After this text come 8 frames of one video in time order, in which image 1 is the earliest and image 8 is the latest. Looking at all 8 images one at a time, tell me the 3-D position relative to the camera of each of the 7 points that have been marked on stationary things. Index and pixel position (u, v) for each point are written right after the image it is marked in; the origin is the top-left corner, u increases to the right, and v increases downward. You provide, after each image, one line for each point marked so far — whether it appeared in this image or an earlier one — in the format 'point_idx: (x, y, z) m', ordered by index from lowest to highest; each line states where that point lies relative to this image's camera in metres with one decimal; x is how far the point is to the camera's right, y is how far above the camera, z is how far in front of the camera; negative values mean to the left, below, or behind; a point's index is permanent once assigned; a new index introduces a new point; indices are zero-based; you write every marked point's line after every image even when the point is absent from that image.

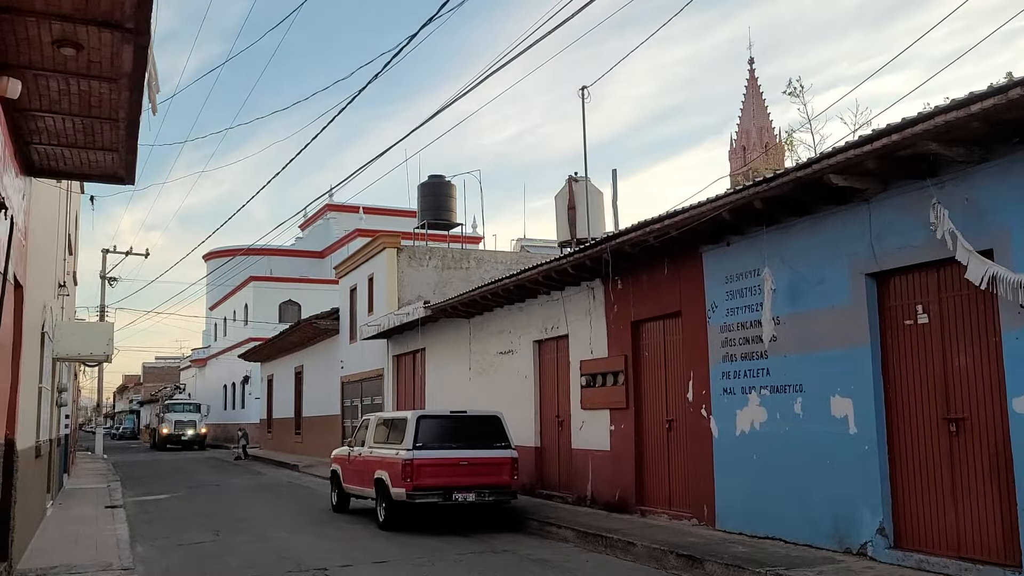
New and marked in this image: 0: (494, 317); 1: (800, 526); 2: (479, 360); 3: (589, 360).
0: (-0.4, -0.6, +17.1) m
1: (+3.1, -2.6, +9.2) m
2: (-0.7, -1.5, +17.7) m
3: (+1.2, -1.2, +13.6) m
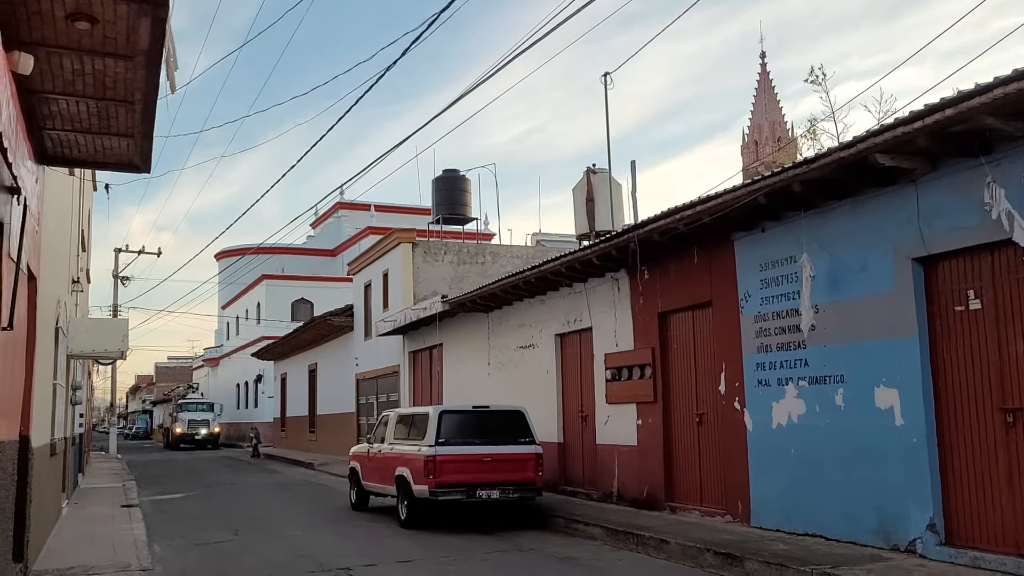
0: (0.0, -0.4, +16.8) m
1: (+3.4, -2.4, +8.8) m
2: (-0.3, -1.4, +17.4) m
3: (+1.6, -1.0, +13.2) m
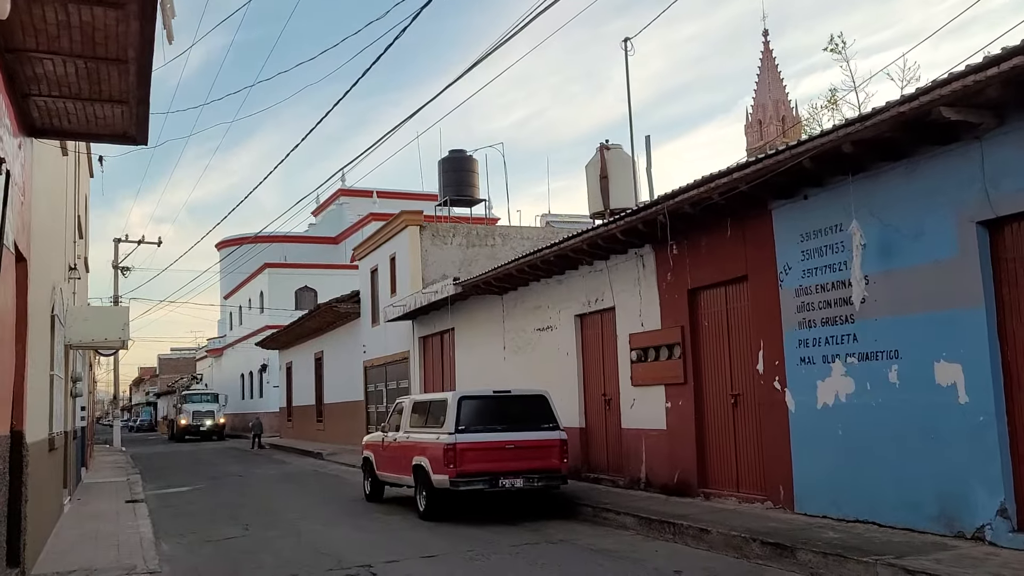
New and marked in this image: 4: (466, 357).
0: (+0.3, -0.1, +16.2) m
1: (+3.8, -2.1, +8.2) m
2: (+0.1, -1.0, +16.7) m
3: (+1.9, -0.7, +12.6) m
4: (-1.0, -1.6, +19.2) m
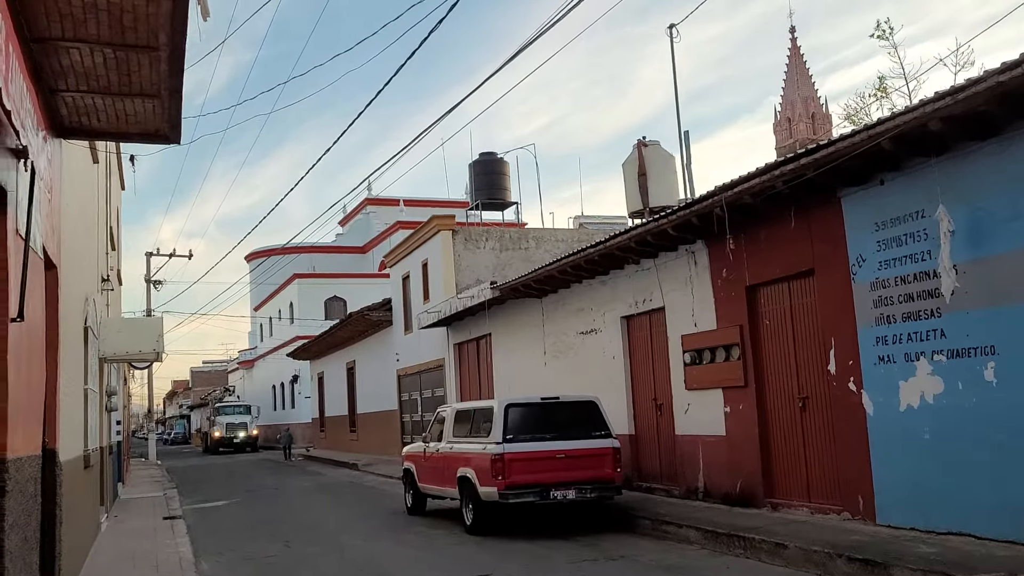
0: (+1.1, -0.1, +15.6) m
1: (+4.3, -2.0, +7.5) m
2: (+0.8, -1.0, +16.2) m
3: (+2.6, -0.7, +12.0) m
4: (-0.1, -1.7, +18.6) m
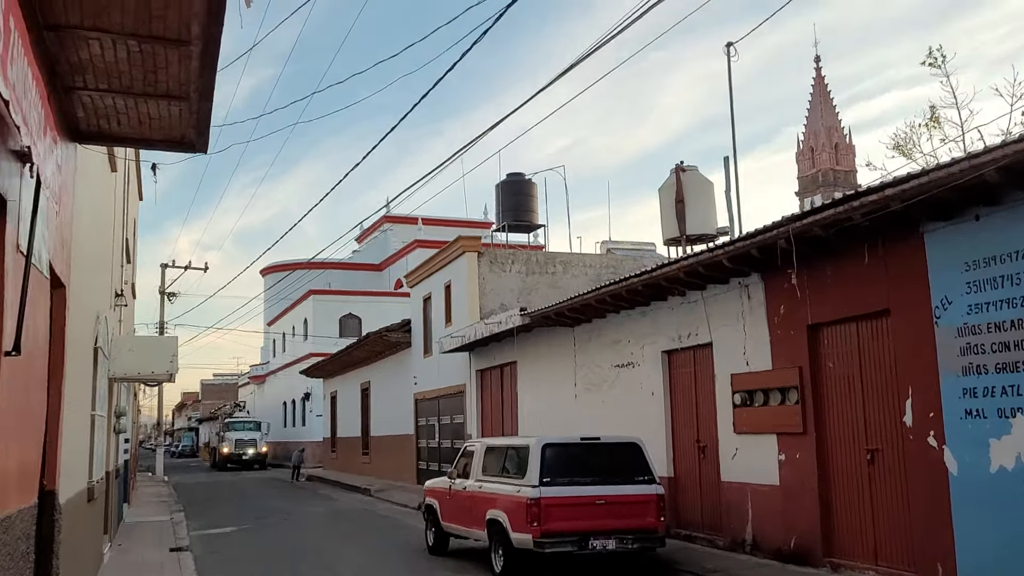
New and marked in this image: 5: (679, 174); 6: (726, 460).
0: (+1.7, -0.6, +14.8) m
1: (+4.7, -2.5, +6.6) m
2: (+1.4, -1.6, +15.3) m
3: (+3.0, -1.1, +11.1) m
4: (+0.4, -2.2, +17.8) m
5: (+3.7, +2.5, +18.7) m
6: (+2.9, -2.3, +11.5) m
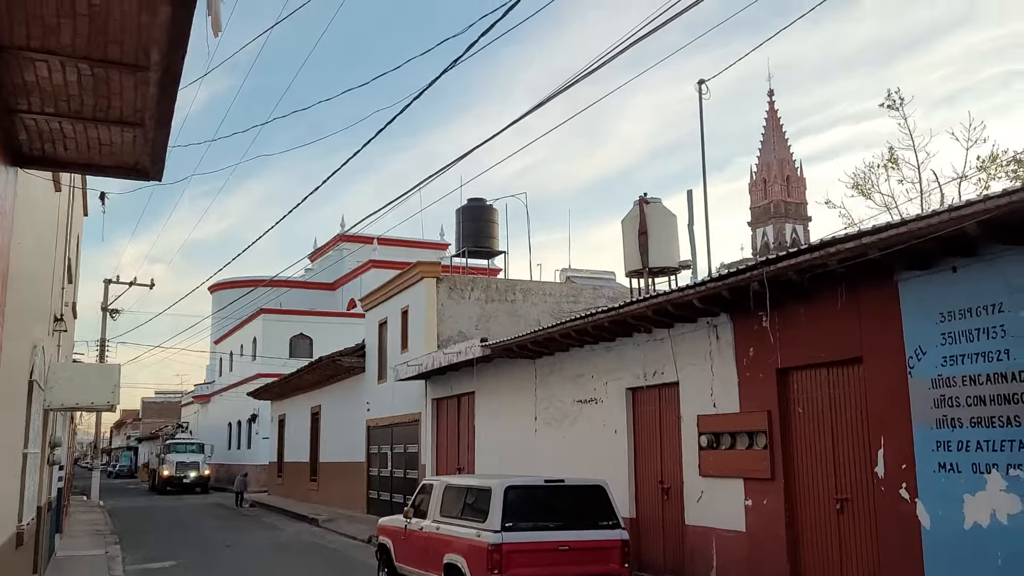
0: (+1.0, -1.2, +14.5) m
1: (+4.4, -2.9, +6.5) m
2: (+0.7, -2.1, +15.0) m
3: (+2.6, -1.7, +10.9) m
4: (-0.5, -2.8, +17.4) m
5: (+2.9, +1.8, +18.7) m
6: (+2.4, -2.8, +11.3) m
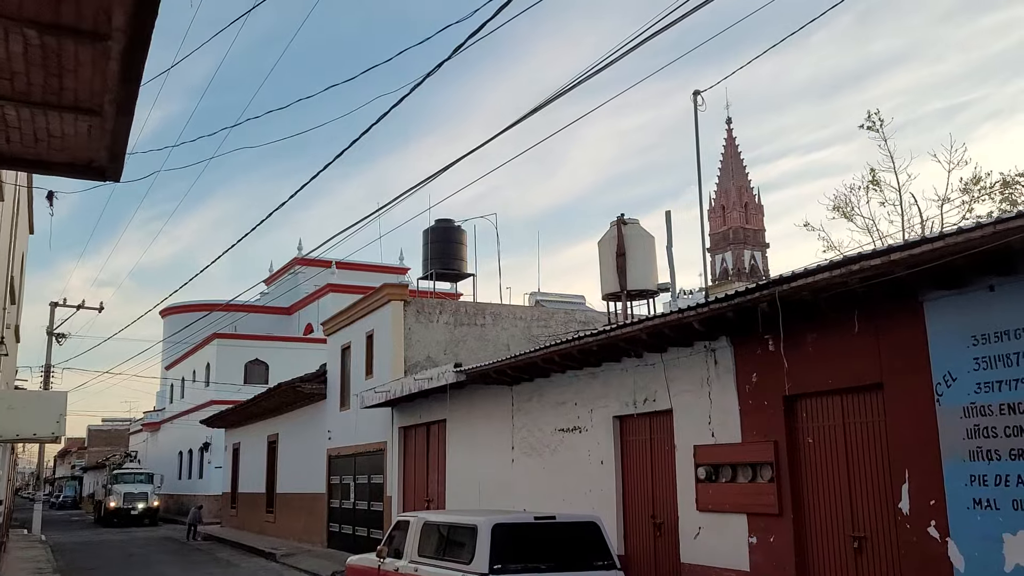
0: (+0.6, -1.6, +13.8) m
1: (+4.5, -3.0, +5.9) m
2: (+0.3, -2.5, +14.2) m
3: (+2.4, -1.9, +10.3) m
4: (-1.0, -3.3, +16.5) m
5: (+2.3, +1.3, +18.1) m
6: (+2.2, -3.1, +10.6) m
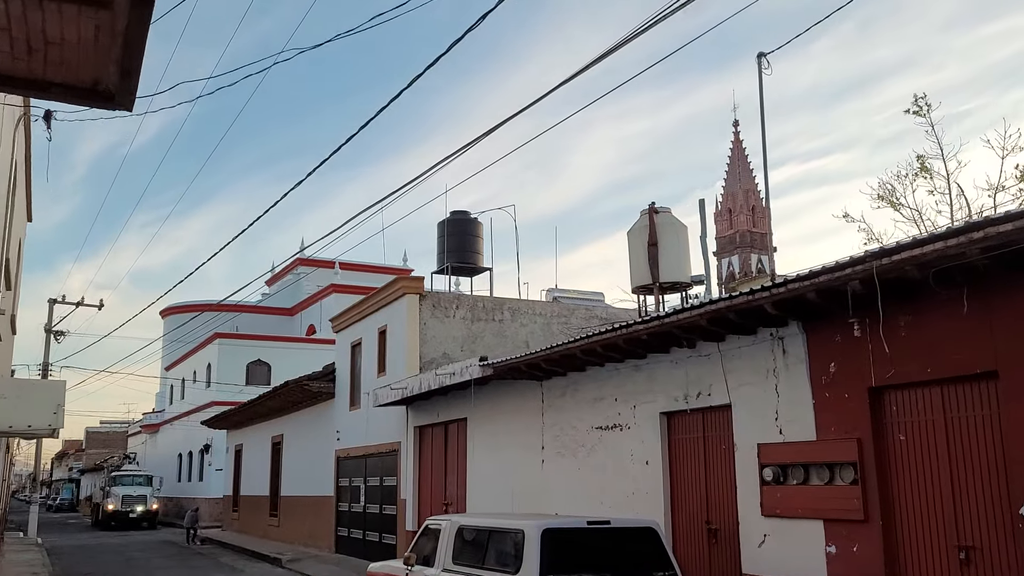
0: (+1.1, -1.4, +12.7) m
1: (+5.0, -2.8, +4.9) m
2: (+0.8, -2.3, +13.2) m
3: (+2.9, -1.7, +9.3) m
4: (-0.5, -3.1, +15.5) m
5: (+2.8, +1.4, +17.1) m
6: (+2.7, -2.9, +9.5) m
